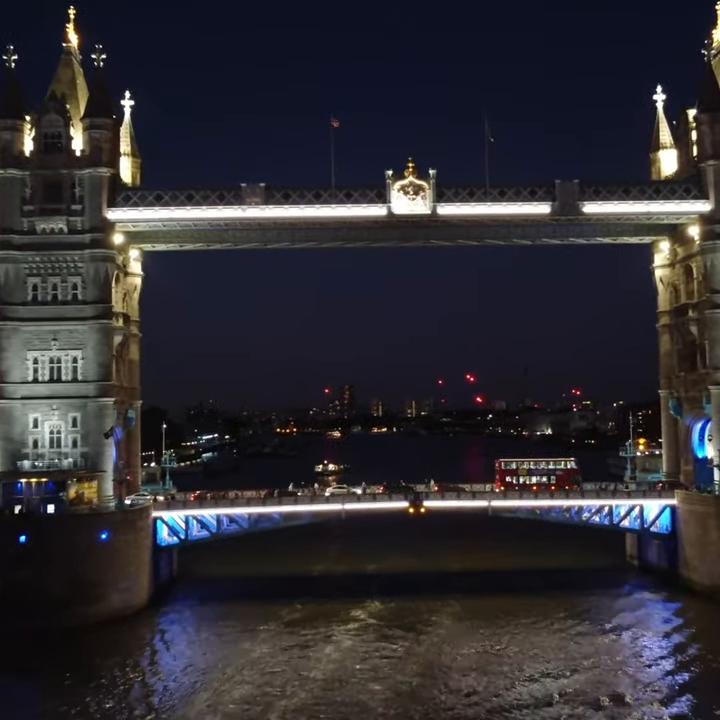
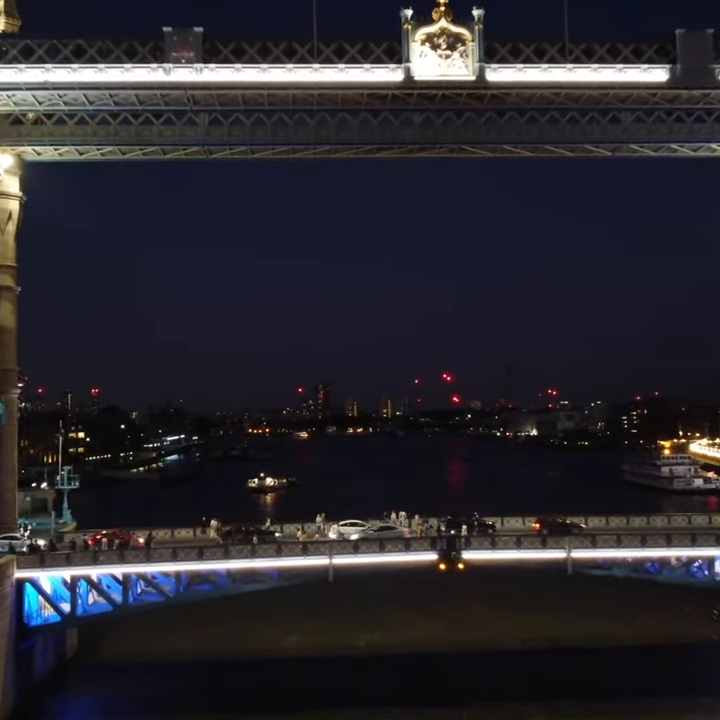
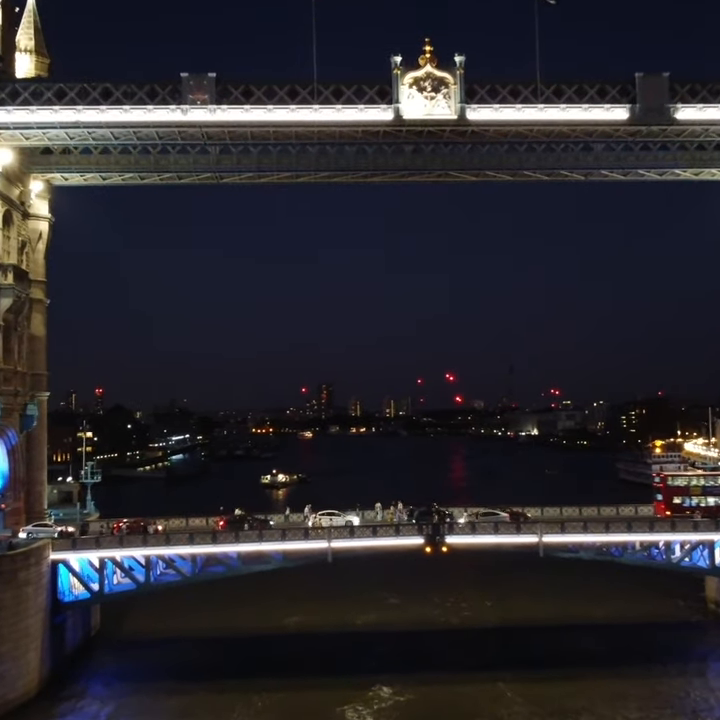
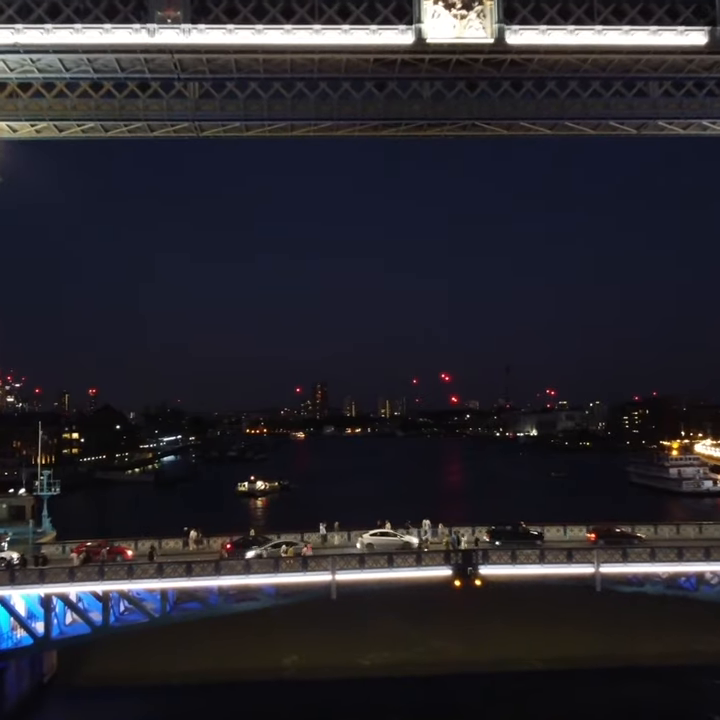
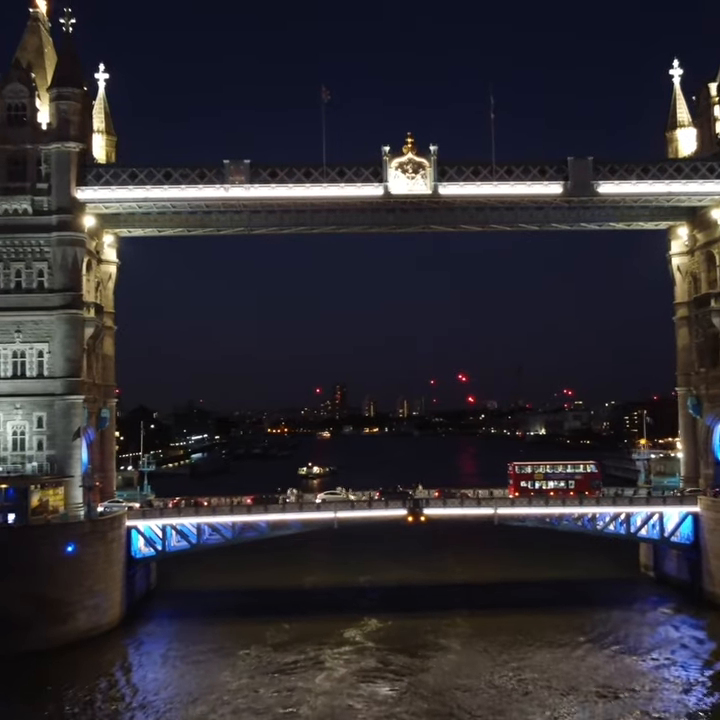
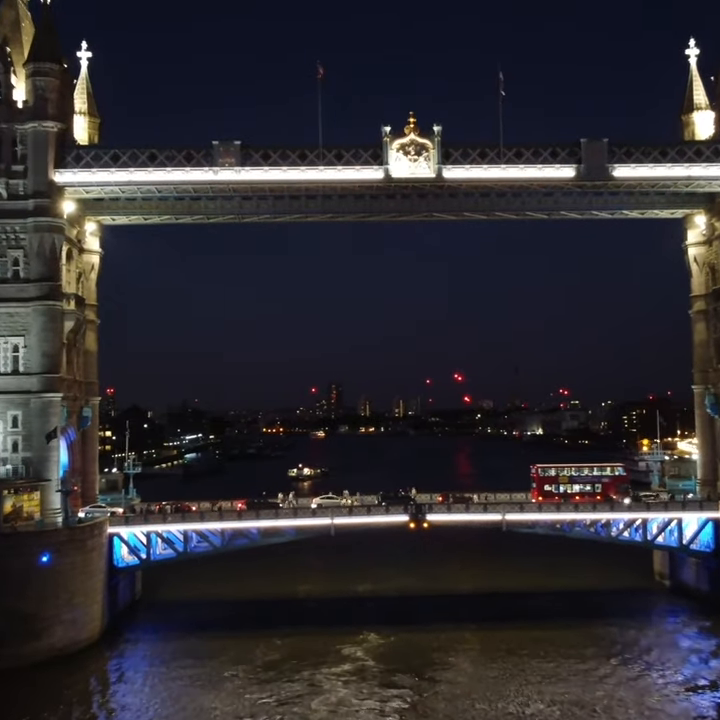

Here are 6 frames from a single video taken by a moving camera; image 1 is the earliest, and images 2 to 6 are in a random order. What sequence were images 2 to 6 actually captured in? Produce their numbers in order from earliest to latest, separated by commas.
5, 6, 3, 2, 4
